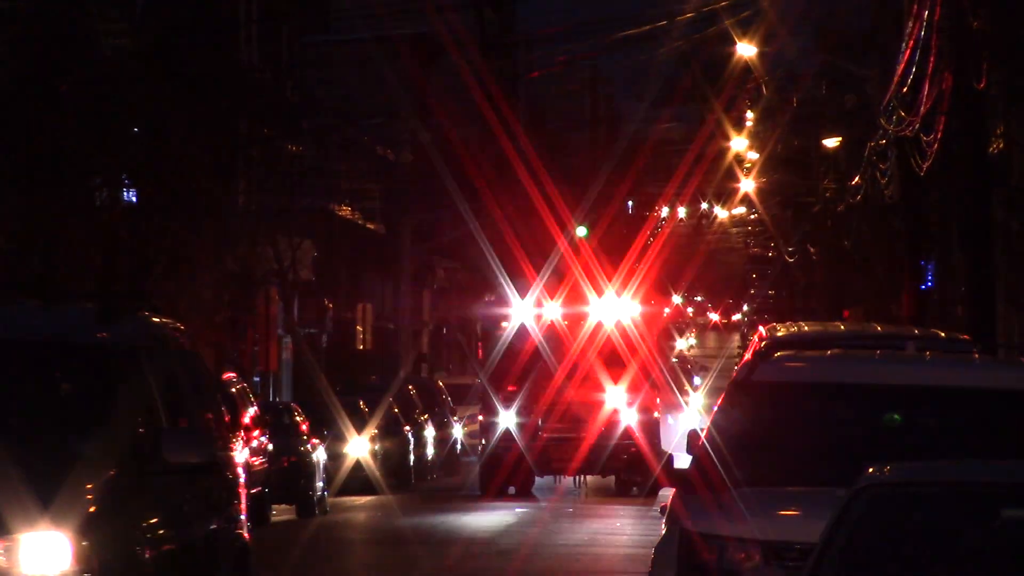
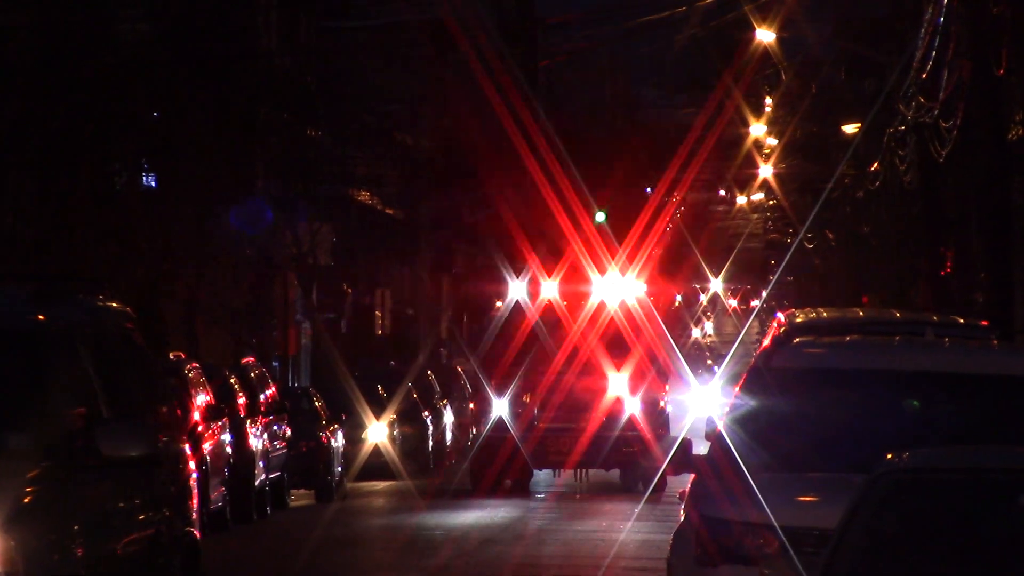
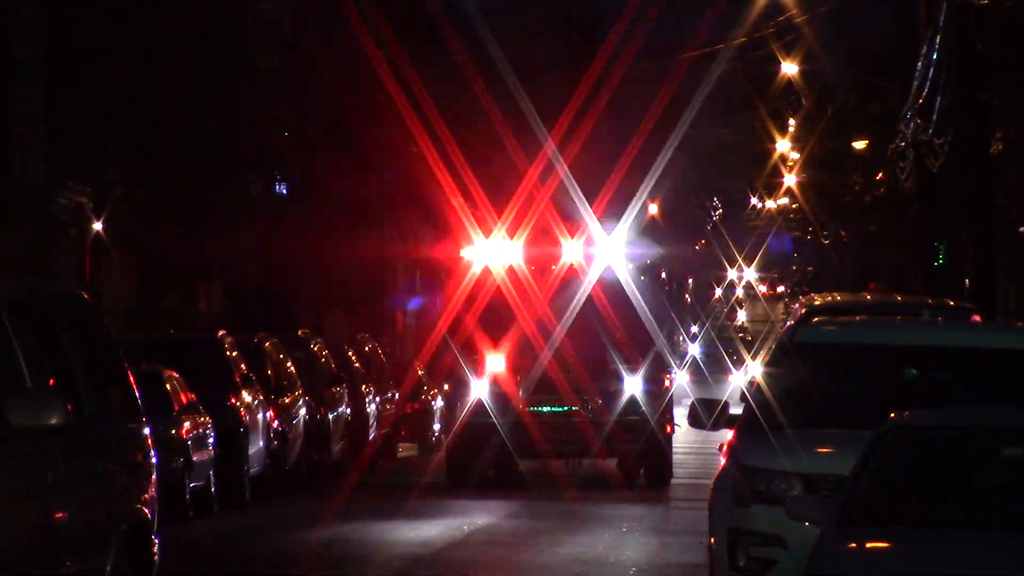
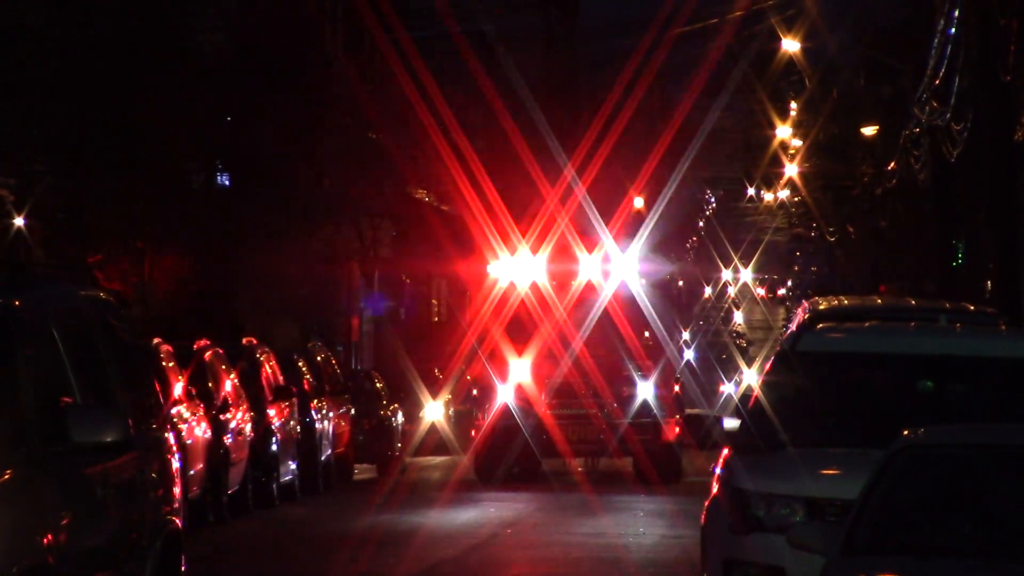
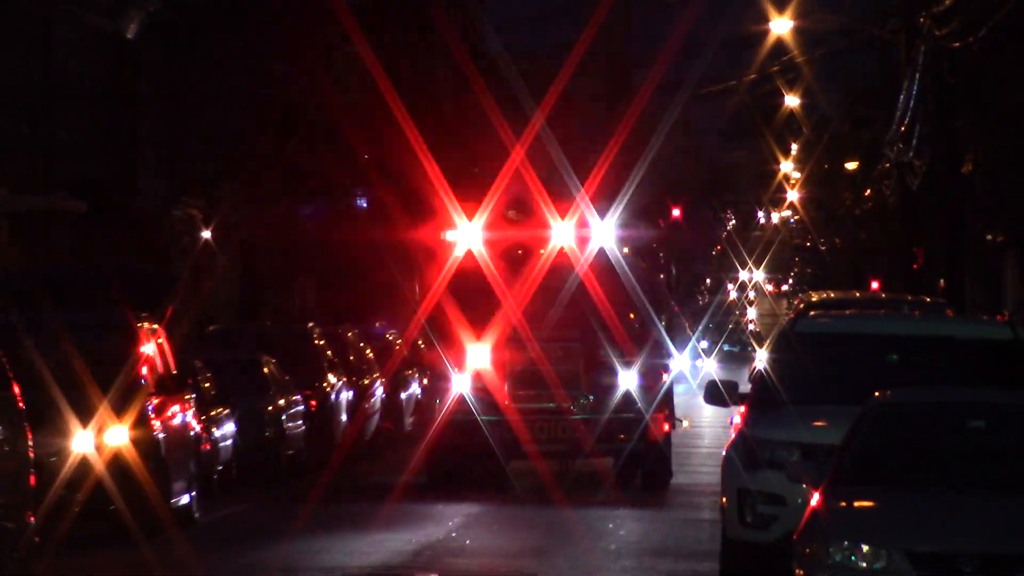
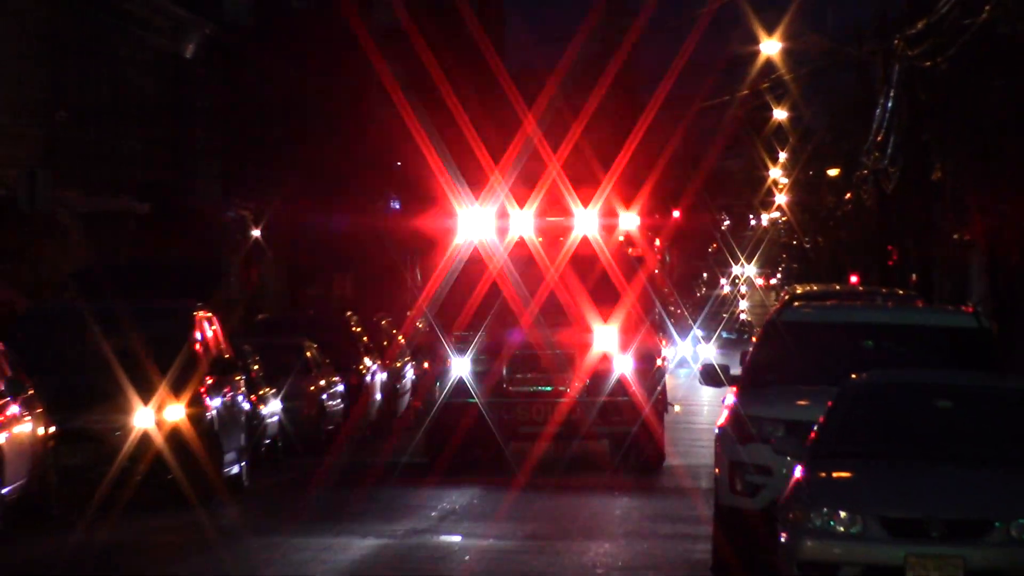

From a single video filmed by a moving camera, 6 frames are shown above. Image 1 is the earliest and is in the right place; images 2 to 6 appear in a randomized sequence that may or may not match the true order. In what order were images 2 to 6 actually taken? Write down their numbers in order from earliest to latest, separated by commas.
2, 4, 3, 5, 6
